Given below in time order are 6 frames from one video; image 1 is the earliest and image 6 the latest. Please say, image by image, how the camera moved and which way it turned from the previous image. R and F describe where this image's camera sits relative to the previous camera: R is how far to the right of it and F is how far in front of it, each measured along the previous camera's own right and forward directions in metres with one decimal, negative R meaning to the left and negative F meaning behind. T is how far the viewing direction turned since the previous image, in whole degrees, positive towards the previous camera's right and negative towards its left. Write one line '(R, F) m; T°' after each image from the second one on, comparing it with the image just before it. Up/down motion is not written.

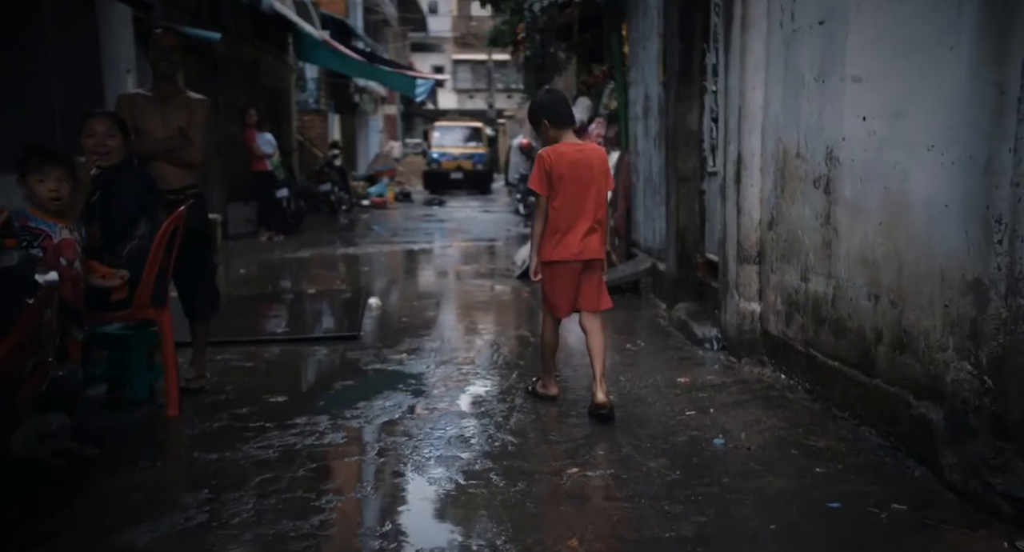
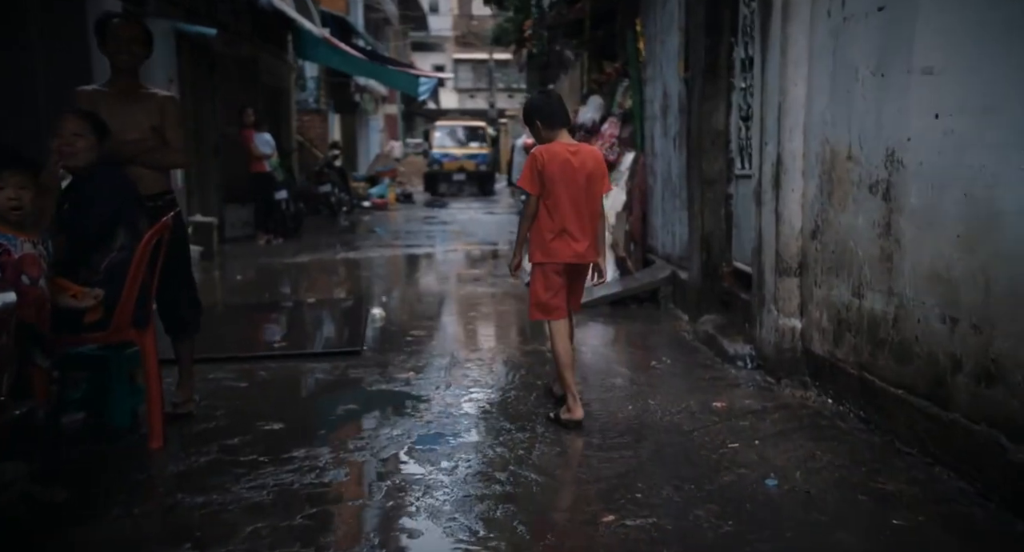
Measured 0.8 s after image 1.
(-0.1, +0.5) m; 0°
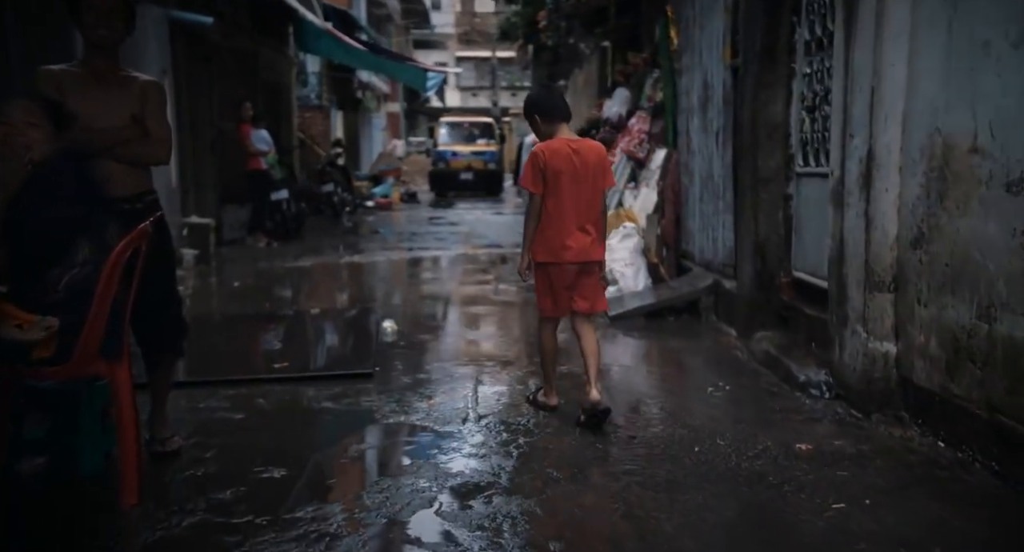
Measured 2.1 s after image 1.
(-0.2, +0.8) m; 0°
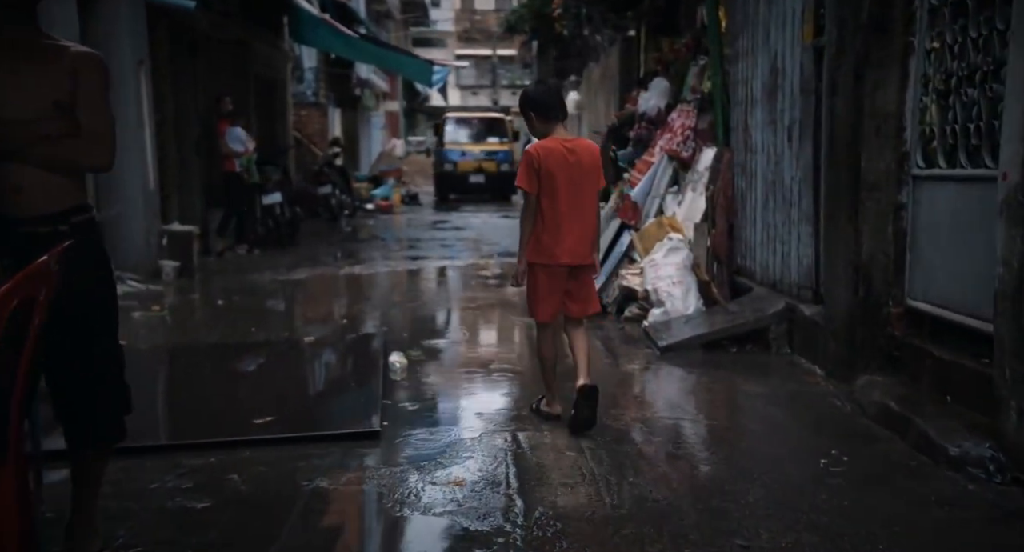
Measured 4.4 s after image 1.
(-0.2, +1.3) m; 0°
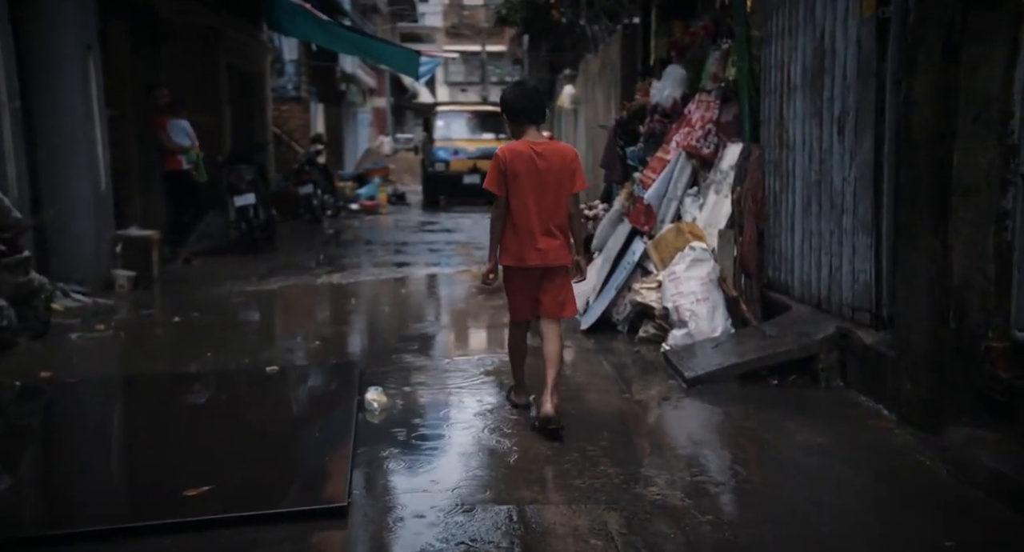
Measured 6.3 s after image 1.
(-0.1, +1.0) m; +1°
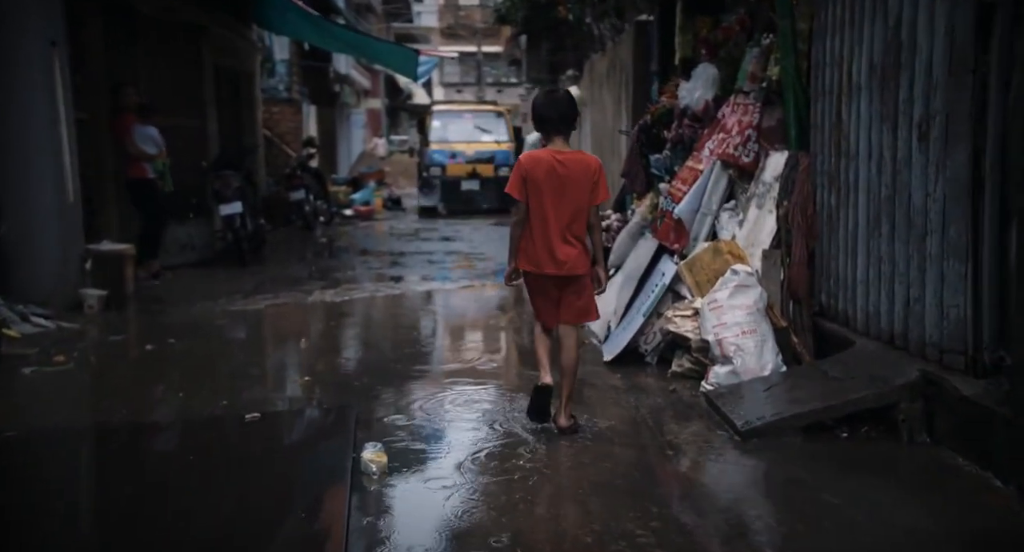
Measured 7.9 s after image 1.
(-0.1, +0.8) m; 0°
